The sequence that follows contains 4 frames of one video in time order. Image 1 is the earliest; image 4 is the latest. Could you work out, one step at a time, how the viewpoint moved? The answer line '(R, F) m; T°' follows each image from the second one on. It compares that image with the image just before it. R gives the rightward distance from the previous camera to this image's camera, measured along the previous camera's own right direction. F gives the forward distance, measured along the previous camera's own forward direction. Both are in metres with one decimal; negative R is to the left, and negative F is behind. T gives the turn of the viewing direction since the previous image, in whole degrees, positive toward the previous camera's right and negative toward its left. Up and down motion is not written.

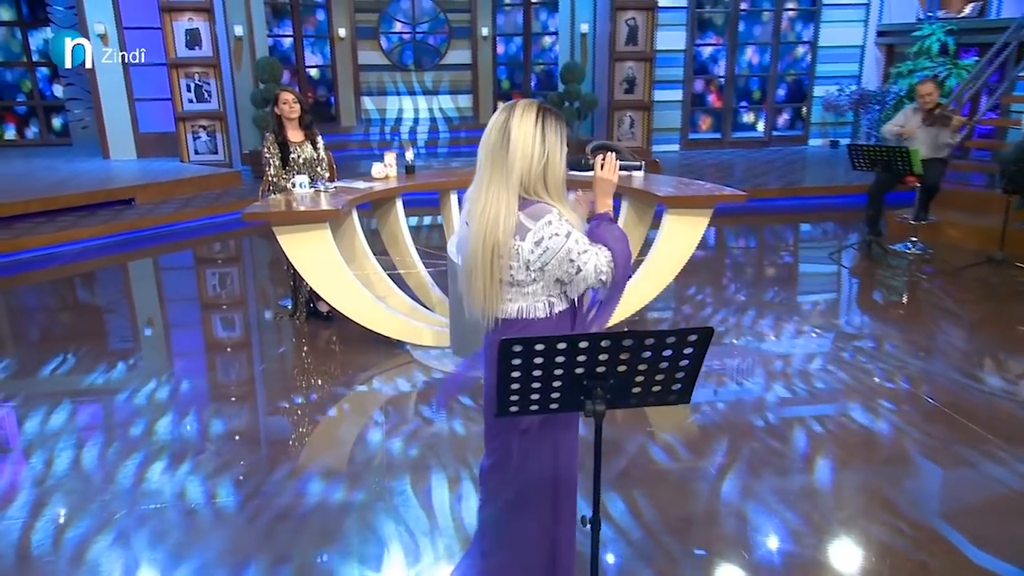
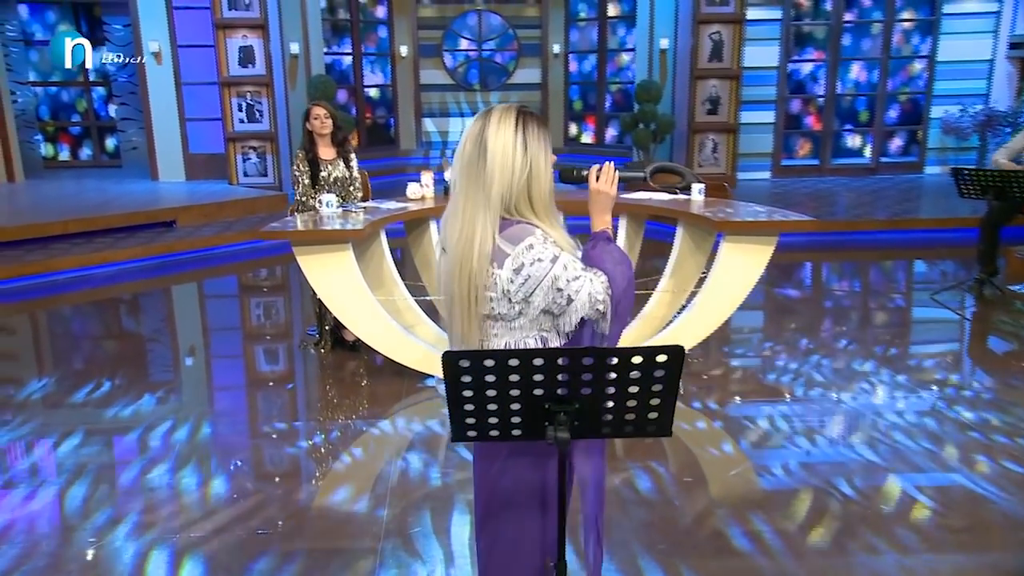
(+0.4, +0.4) m; -8°
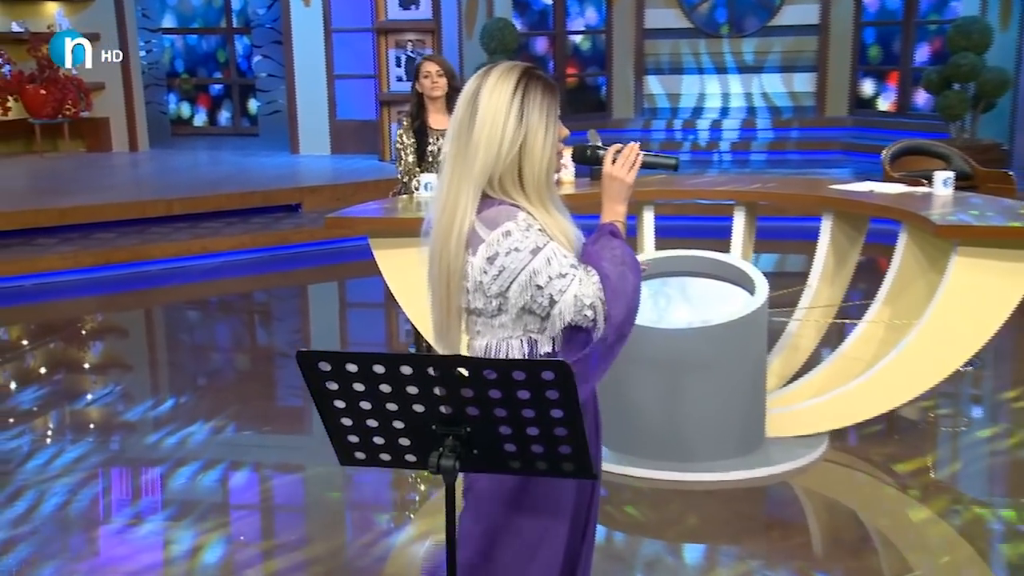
(+0.3, +1.3) m; -19°
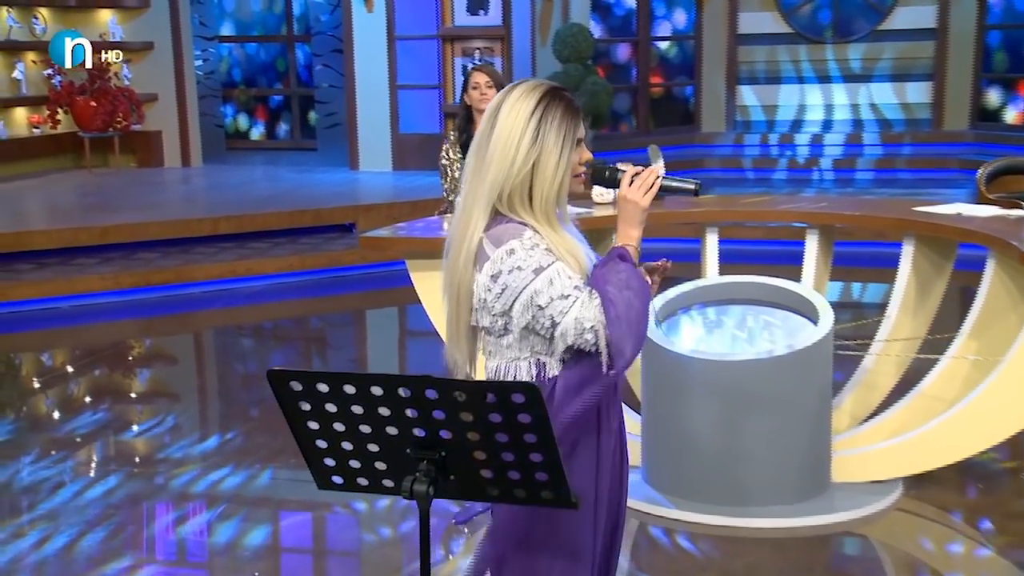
(0.0, +0.3) m; -4°
